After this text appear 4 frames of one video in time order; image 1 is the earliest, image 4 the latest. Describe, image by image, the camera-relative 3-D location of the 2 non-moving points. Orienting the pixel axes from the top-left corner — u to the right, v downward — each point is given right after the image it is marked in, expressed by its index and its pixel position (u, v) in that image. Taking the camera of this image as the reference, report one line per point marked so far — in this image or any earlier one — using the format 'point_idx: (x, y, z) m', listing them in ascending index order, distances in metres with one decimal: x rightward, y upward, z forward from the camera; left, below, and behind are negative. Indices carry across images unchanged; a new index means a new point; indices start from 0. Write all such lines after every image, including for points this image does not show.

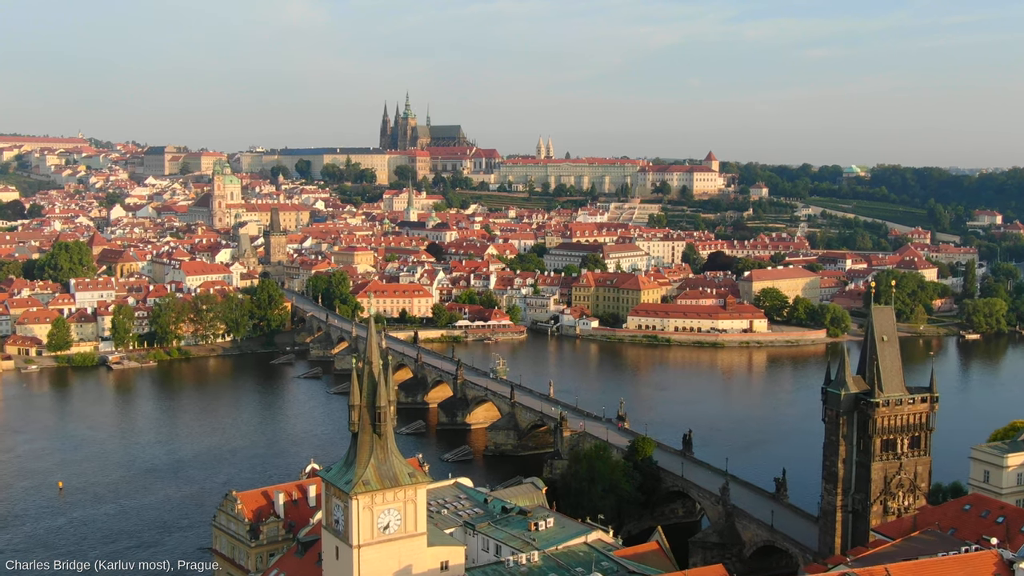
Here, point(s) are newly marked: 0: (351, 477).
0: (-1.2, -1.4, +8.7) m
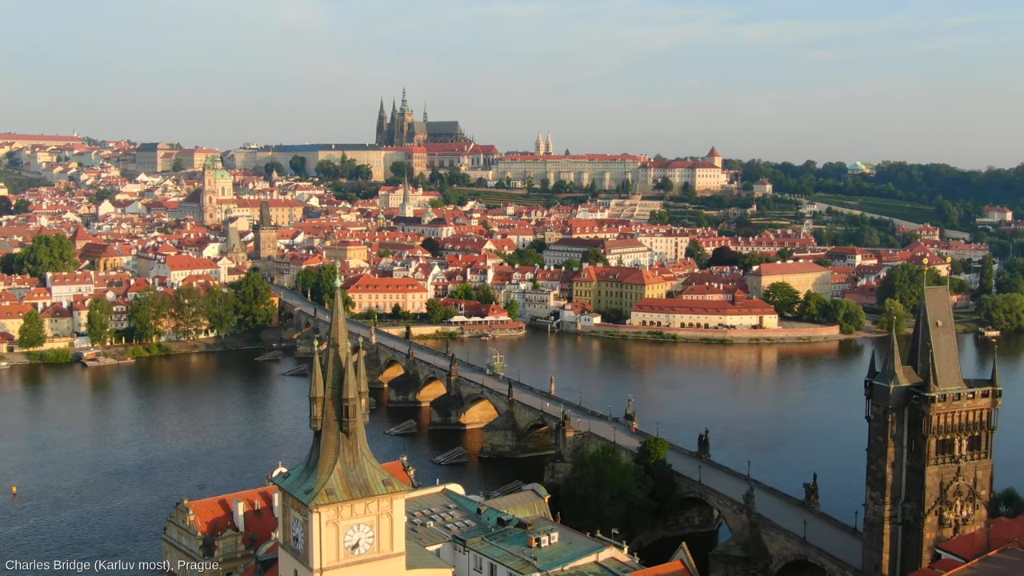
0: (-1.2, -1.2, +7.1) m
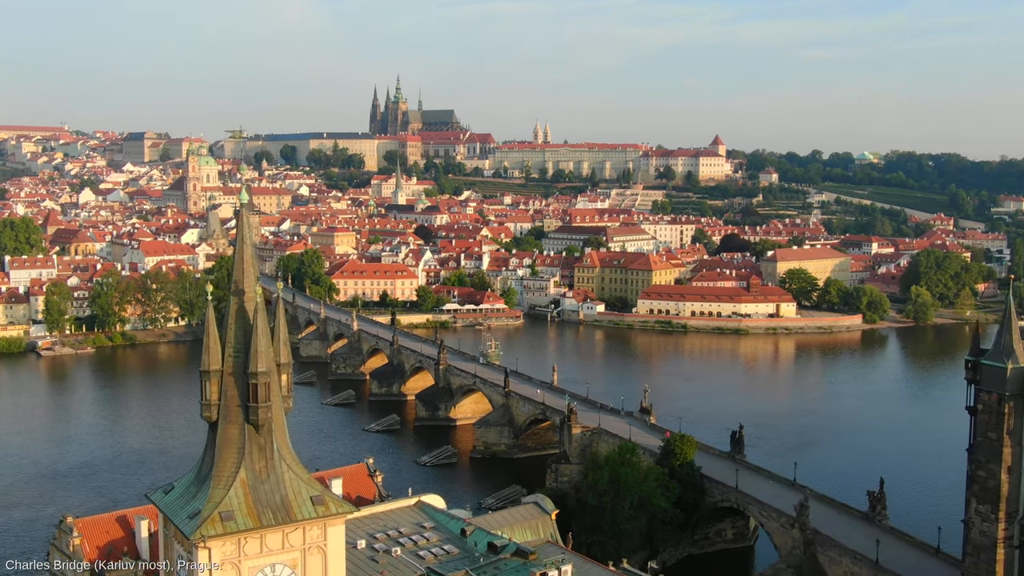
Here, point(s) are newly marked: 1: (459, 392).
0: (-1.3, -0.9, +4.7) m
1: (-0.8, -1.6, +18.5) m
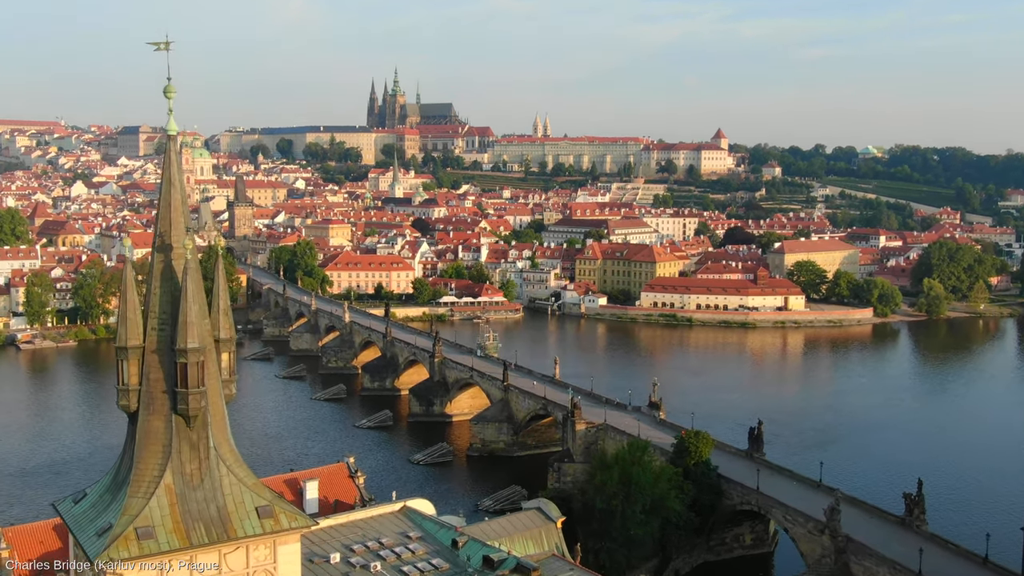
0: (-1.3, -0.7, +3.7) m
1: (-0.9, -1.5, +17.5) m
